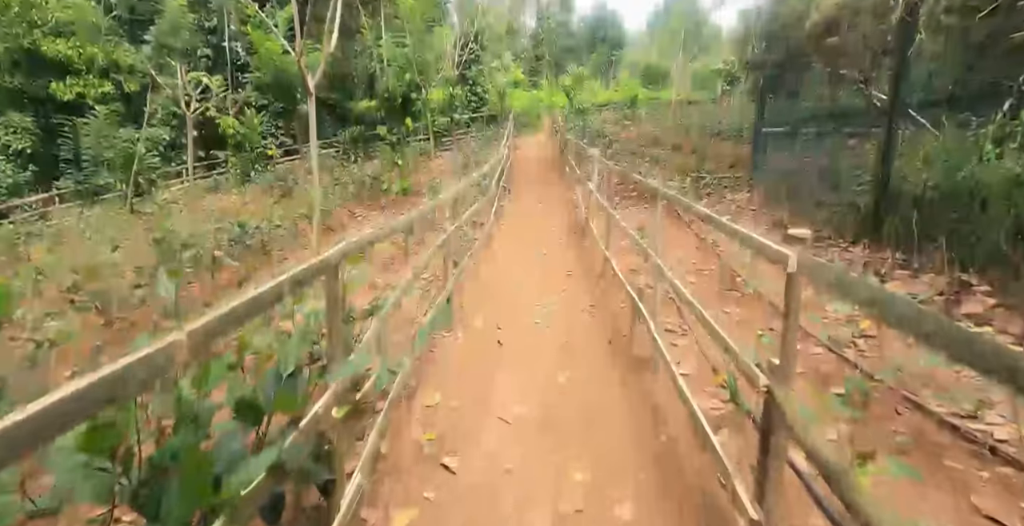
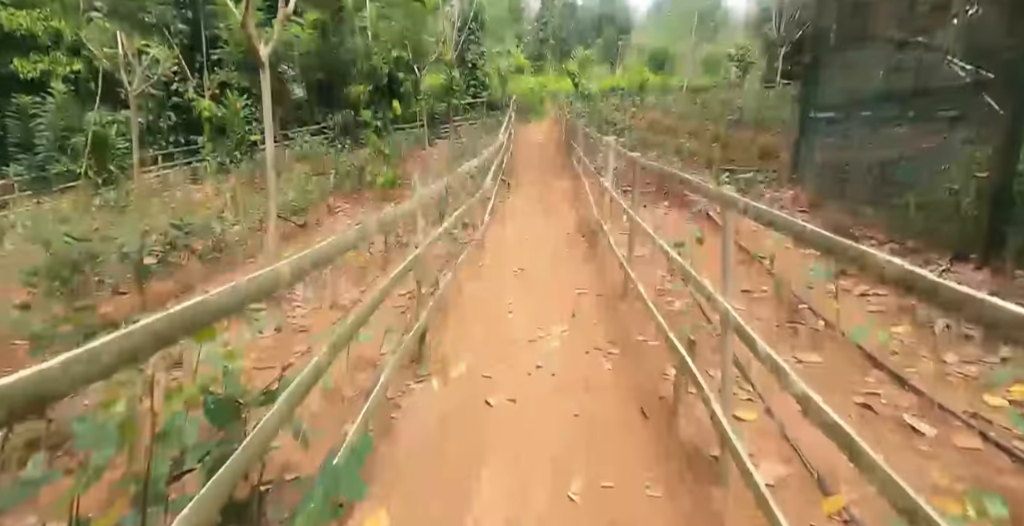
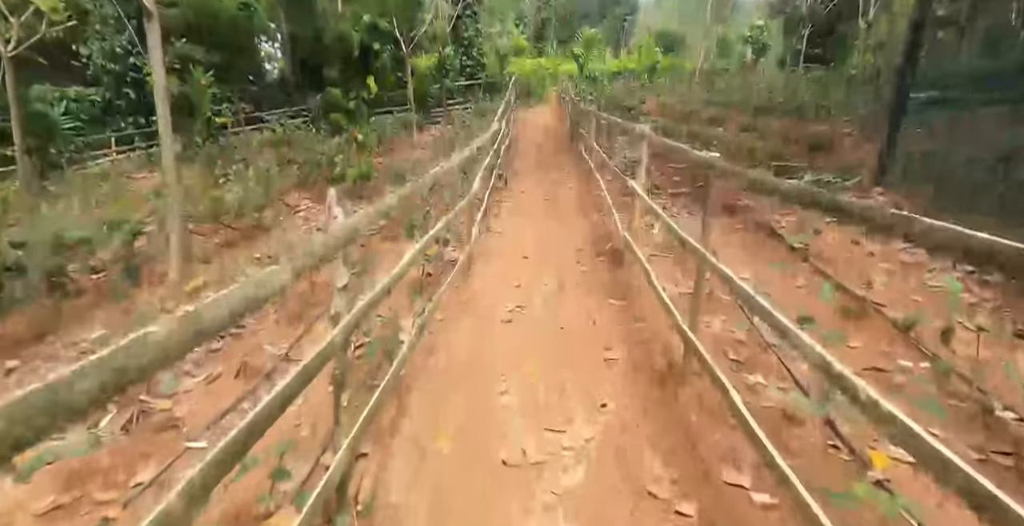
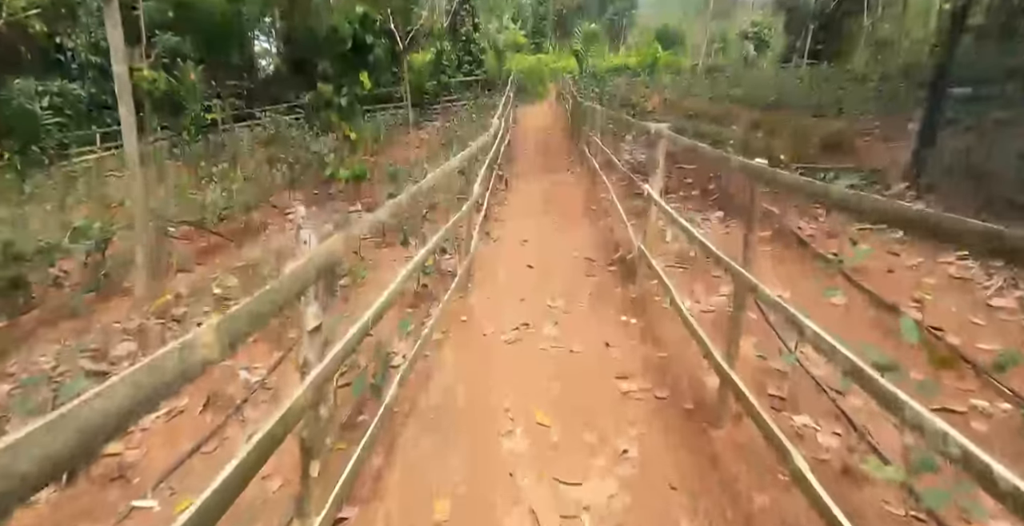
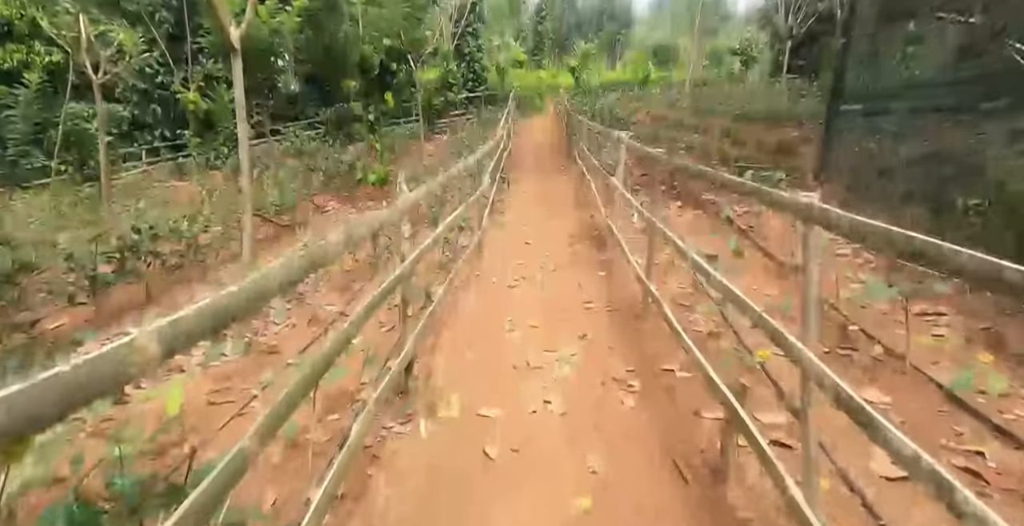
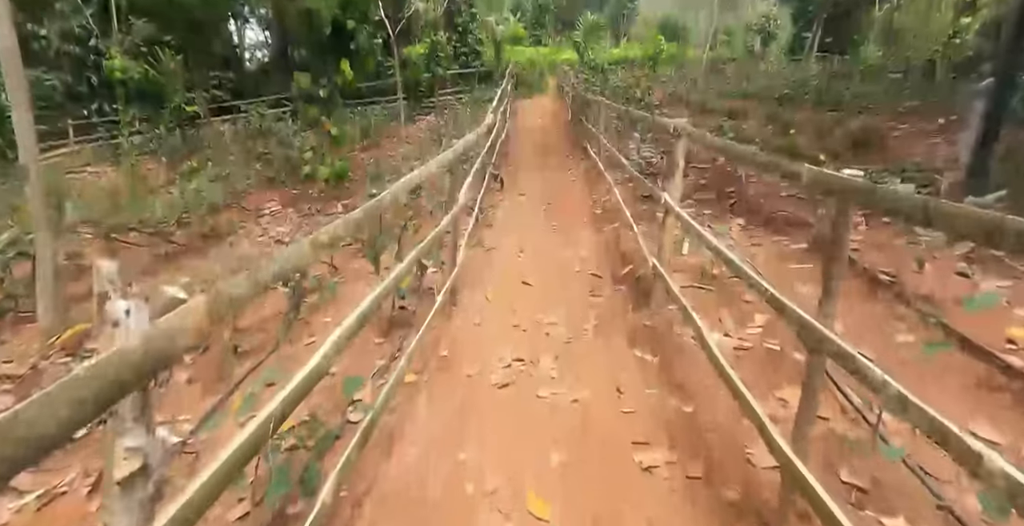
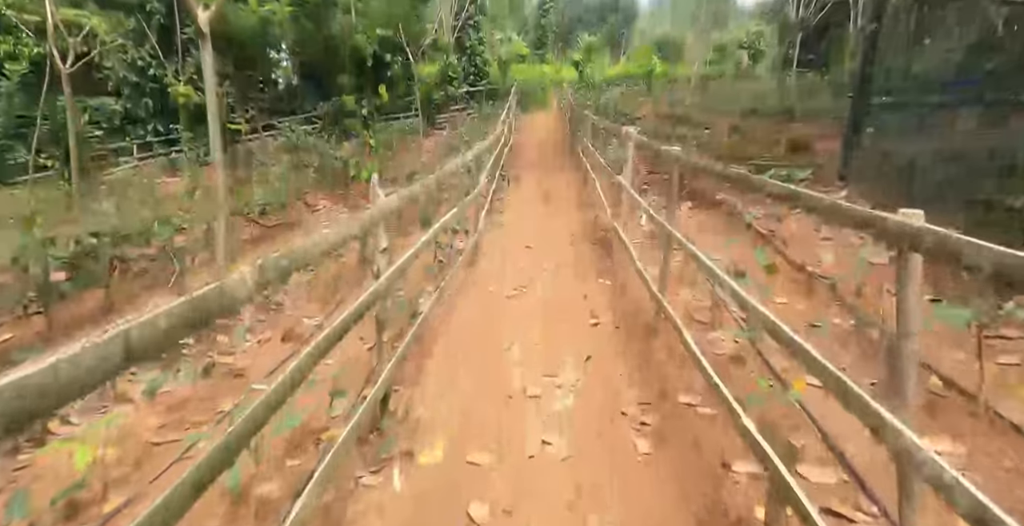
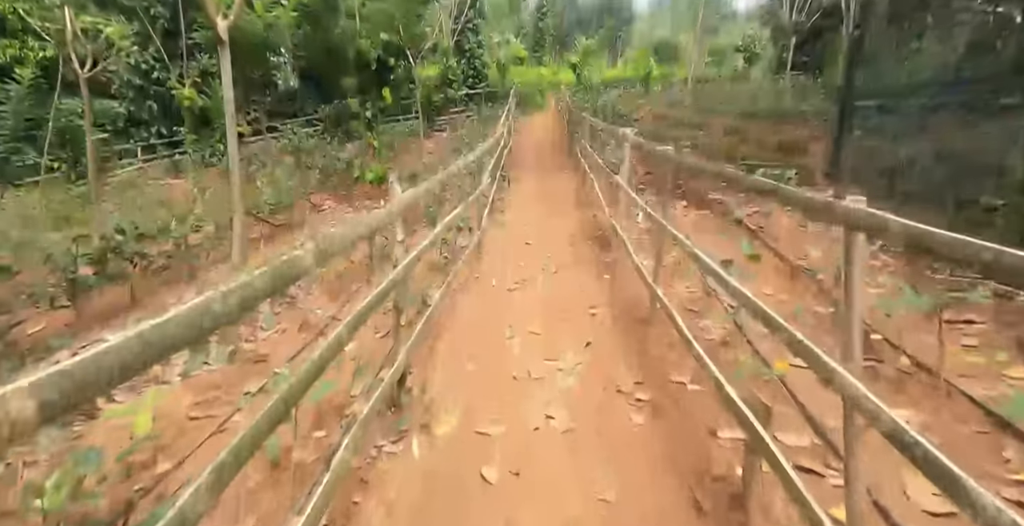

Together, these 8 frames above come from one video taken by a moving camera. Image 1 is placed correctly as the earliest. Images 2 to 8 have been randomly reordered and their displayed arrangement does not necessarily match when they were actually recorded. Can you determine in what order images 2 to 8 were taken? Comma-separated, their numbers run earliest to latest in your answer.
2, 5, 8, 7, 3, 4, 6
